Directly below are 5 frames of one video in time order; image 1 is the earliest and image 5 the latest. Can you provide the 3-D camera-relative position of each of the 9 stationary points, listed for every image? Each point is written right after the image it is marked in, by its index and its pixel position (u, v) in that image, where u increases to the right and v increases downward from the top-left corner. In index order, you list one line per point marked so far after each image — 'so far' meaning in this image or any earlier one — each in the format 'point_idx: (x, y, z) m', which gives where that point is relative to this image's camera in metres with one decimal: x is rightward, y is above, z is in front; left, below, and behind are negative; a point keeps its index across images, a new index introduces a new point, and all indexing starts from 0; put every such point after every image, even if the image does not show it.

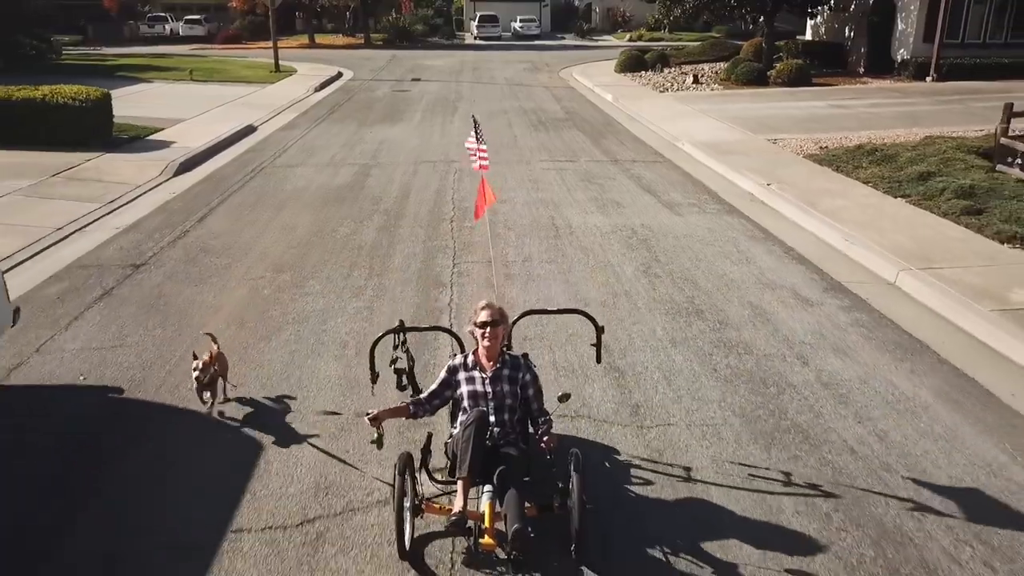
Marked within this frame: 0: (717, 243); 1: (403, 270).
0: (+2.5, +0.5, +10.9) m
1: (-1.2, +0.1, +9.6) m
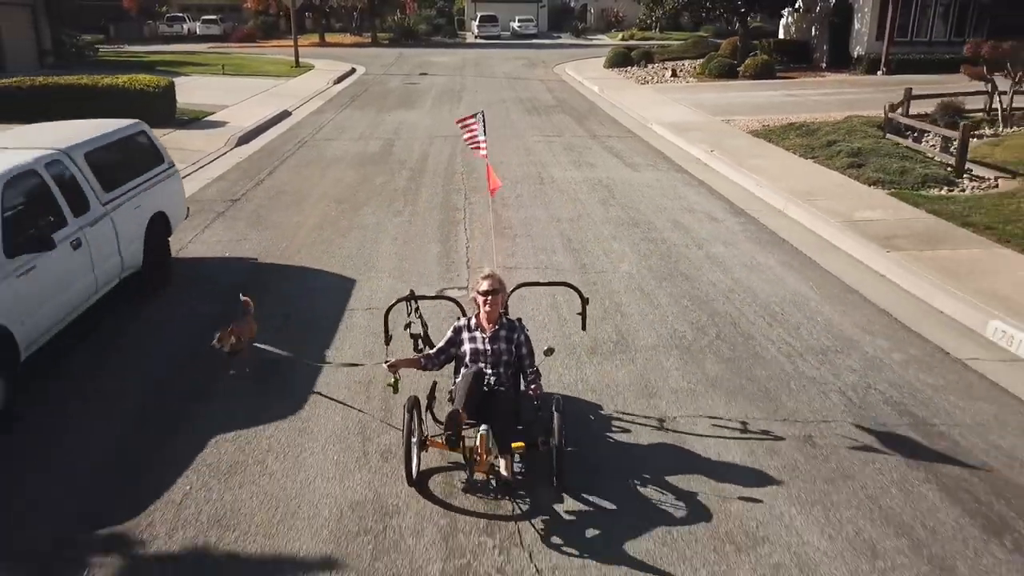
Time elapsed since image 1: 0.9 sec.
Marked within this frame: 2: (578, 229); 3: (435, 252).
0: (+2.5, +1.6, +14.7) m
1: (-1.3, +1.3, +13.3) m
2: (+0.9, +0.8, +11.9) m
3: (-0.9, +0.4, +10.8) m
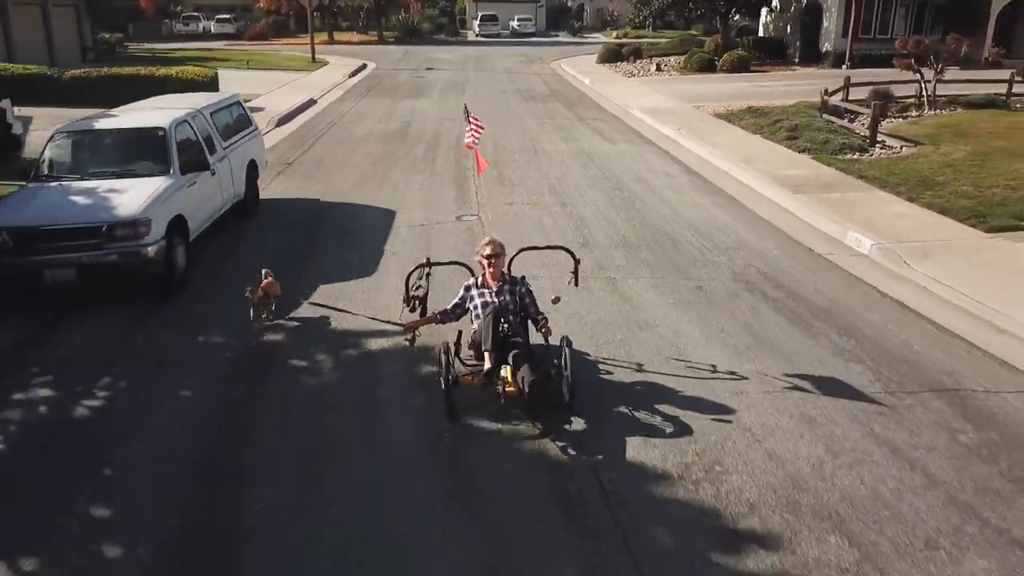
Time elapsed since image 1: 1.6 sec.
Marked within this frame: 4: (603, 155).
0: (+2.4, +2.7, +18.1) m
1: (-1.3, +2.3, +16.7) m
2: (+0.9, +1.8, +15.3) m
3: (-1.0, +1.5, +14.2) m
4: (+1.9, +2.8, +18.2) m
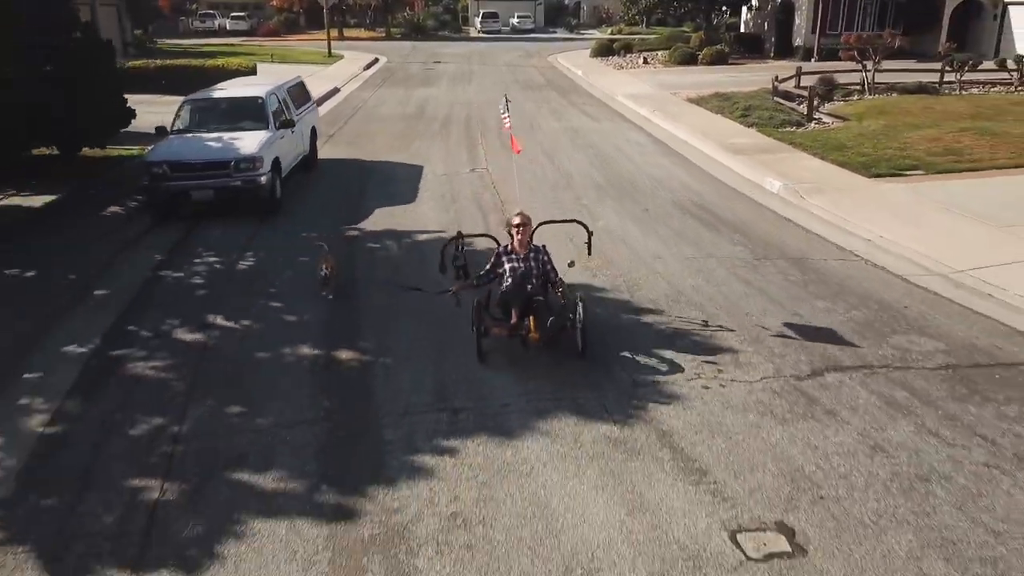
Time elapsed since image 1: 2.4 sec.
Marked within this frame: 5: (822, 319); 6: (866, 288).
0: (+2.5, +3.9, +21.9) m
1: (-1.3, +3.5, +20.6) m
2: (+0.9, +3.0, +19.1) m
3: (-0.9, +2.7, +18.0) m
4: (+1.9, +4.0, +22.1) m
5: (+3.0, -0.3, +8.7) m
6: (+3.9, 0.0, +9.8) m
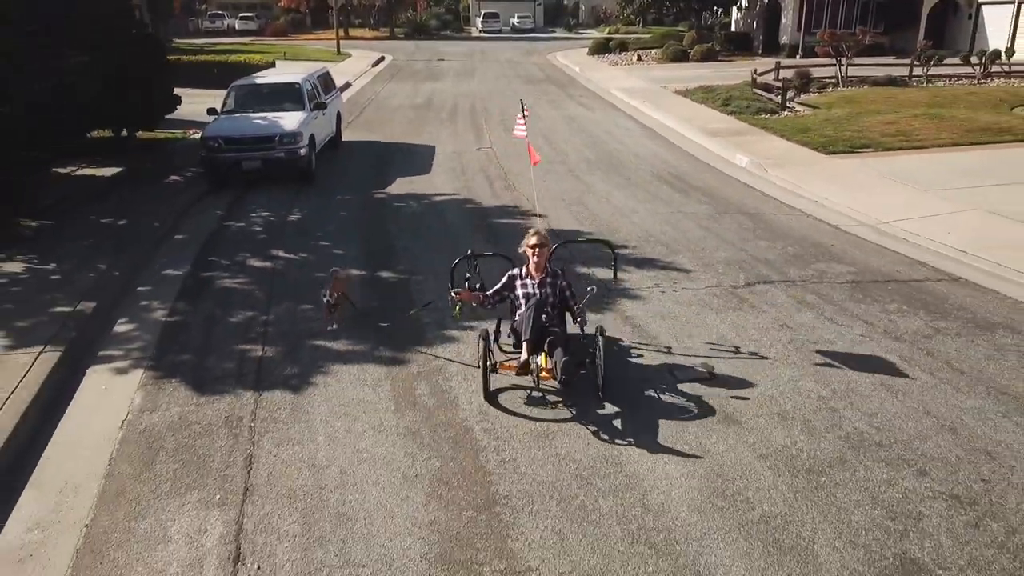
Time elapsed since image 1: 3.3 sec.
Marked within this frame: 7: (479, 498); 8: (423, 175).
0: (+2.5, +4.6, +24.1) m
1: (-1.2, +4.2, +22.8) m
2: (+0.9, +3.7, +21.3) m
3: (-0.9, +3.4, +20.2) m
4: (+1.9, +4.7, +24.3) m
5: (+3.1, +0.4, +10.9) m
6: (+4.0, +0.7, +12.0) m
7: (-0.2, -1.3, +5.5) m
8: (-1.6, +2.0, +16.0) m
